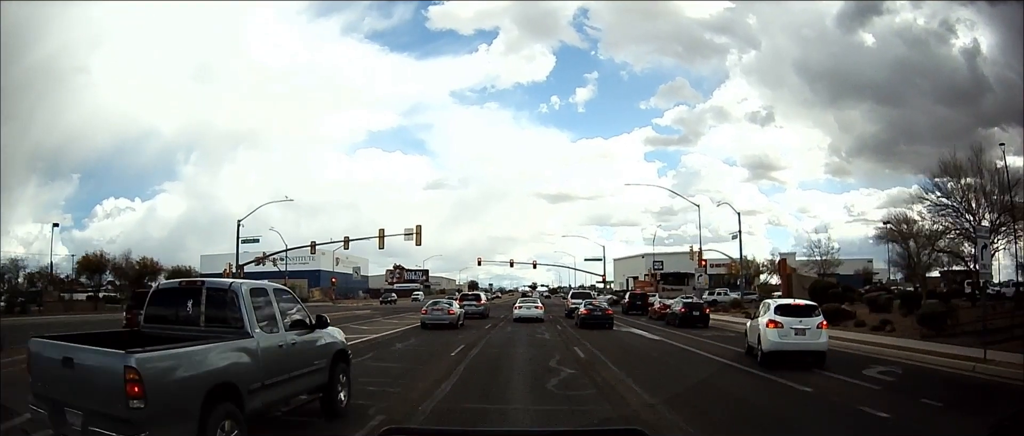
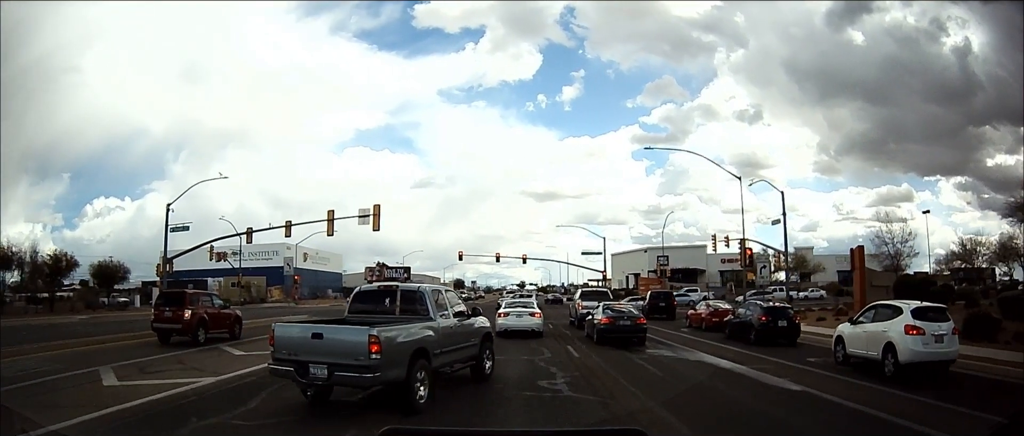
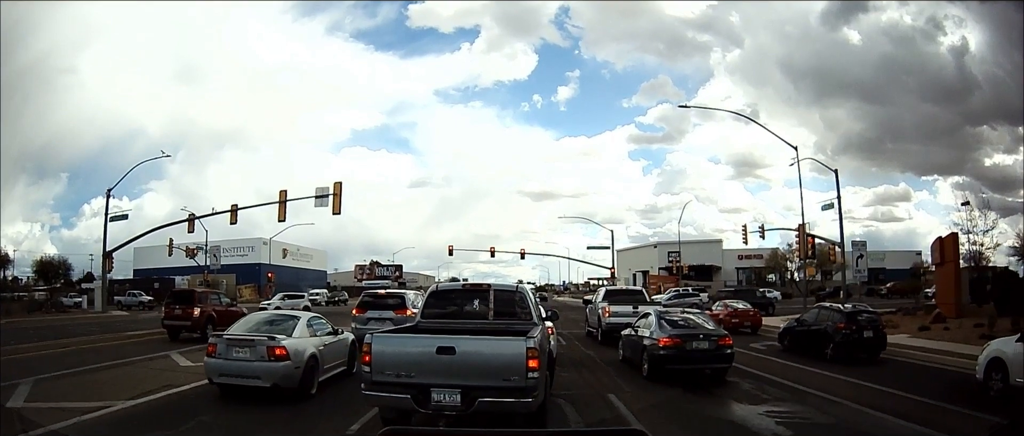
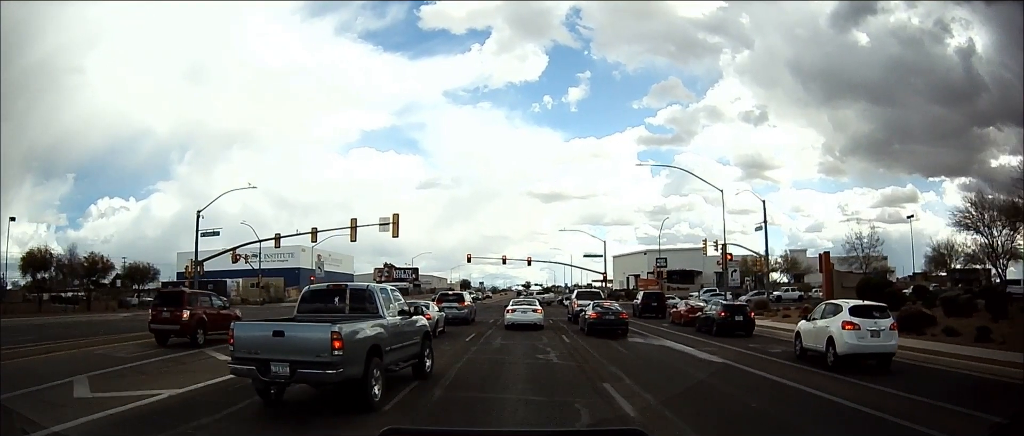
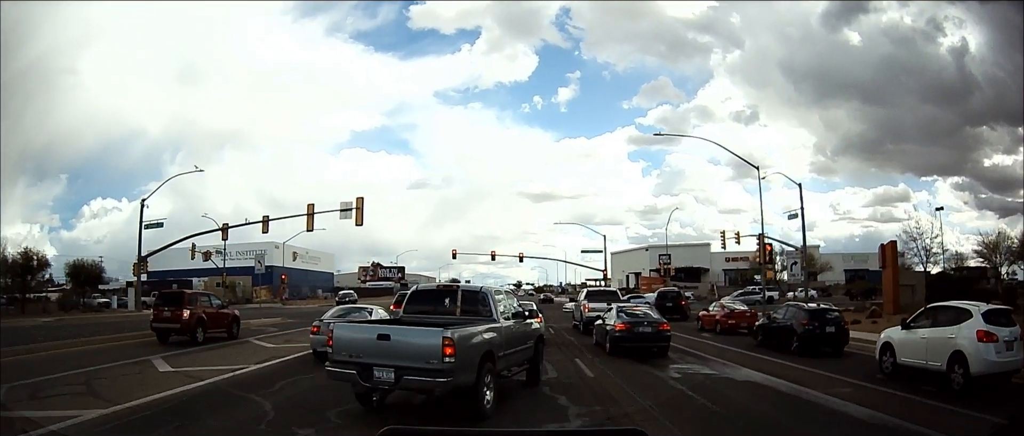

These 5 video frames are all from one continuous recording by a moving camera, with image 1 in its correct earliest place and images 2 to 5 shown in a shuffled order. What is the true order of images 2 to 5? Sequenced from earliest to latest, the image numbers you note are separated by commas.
4, 2, 5, 3
